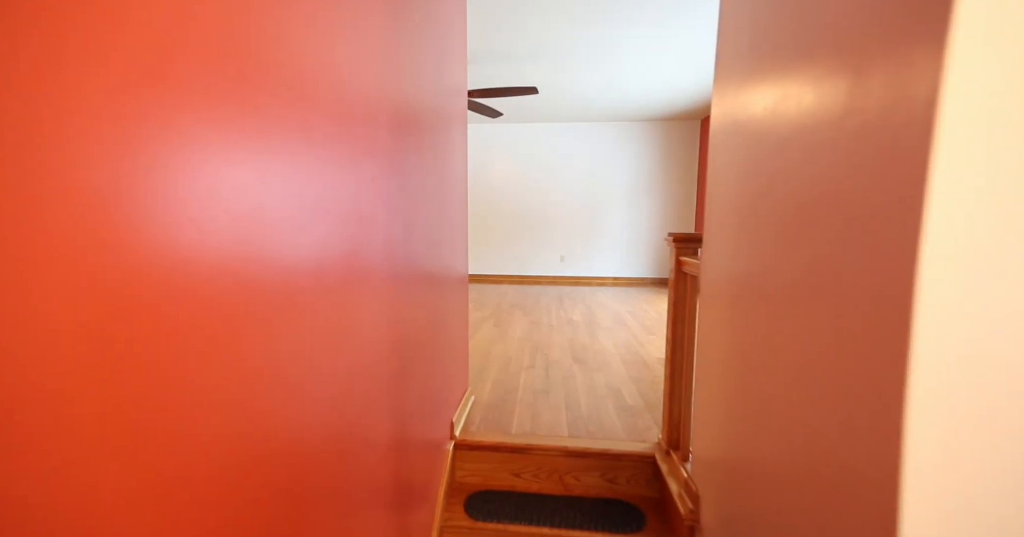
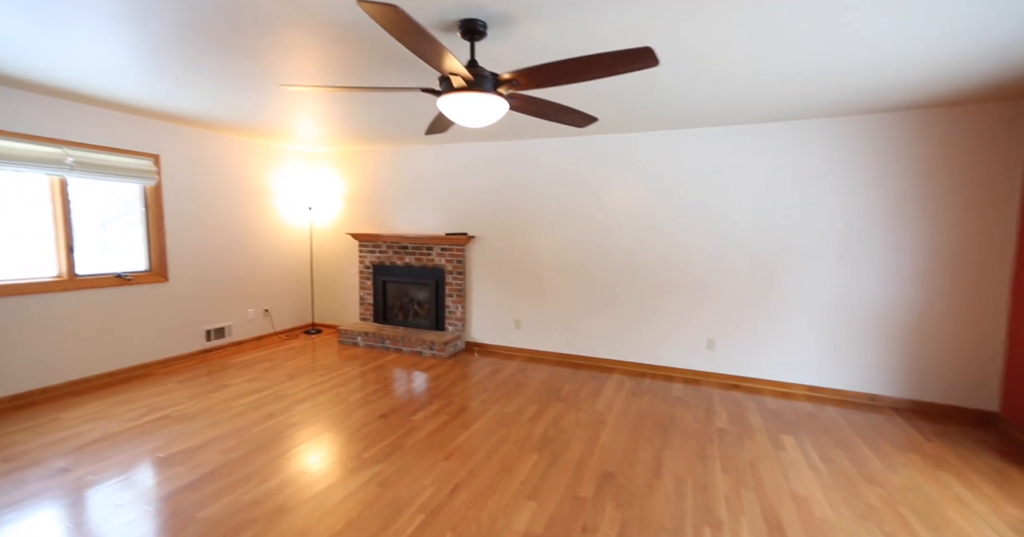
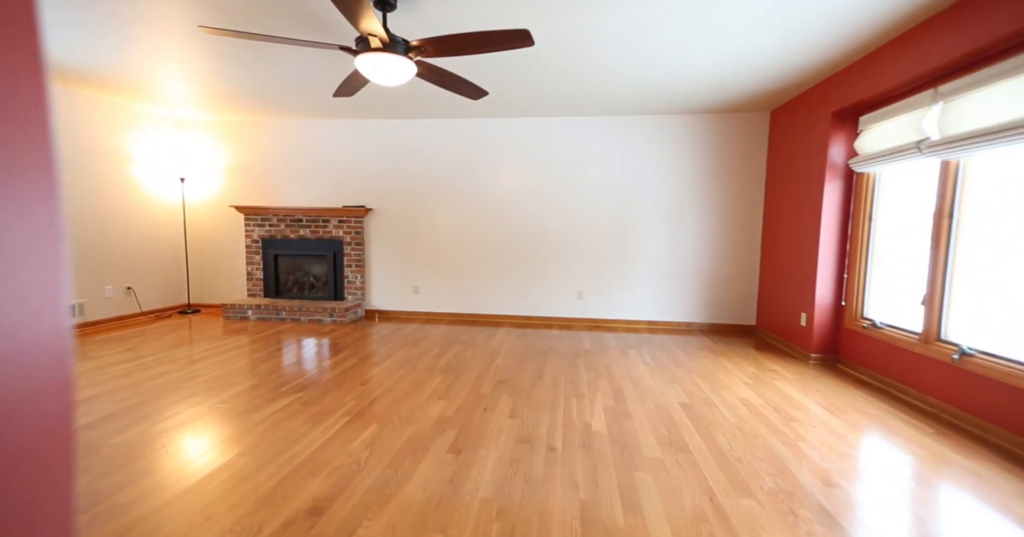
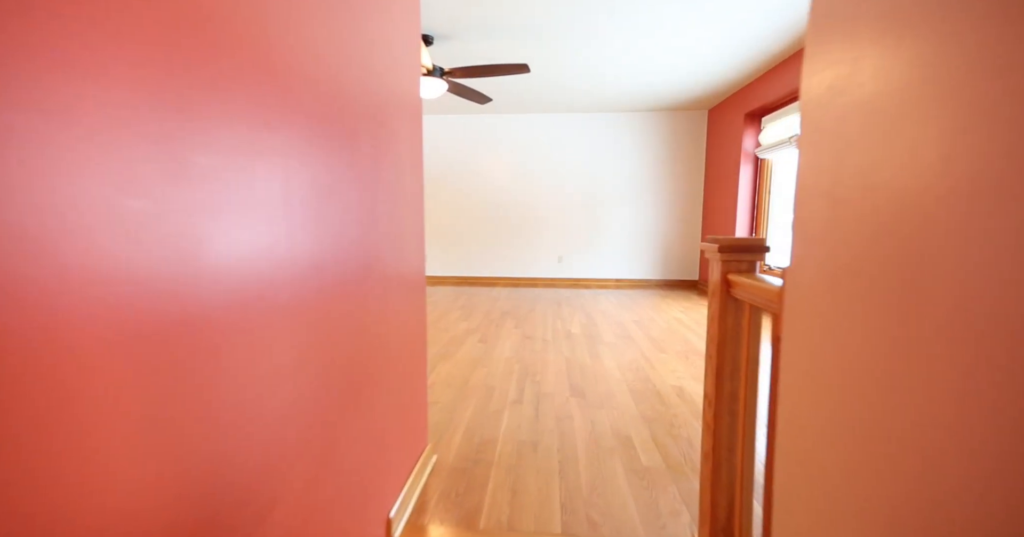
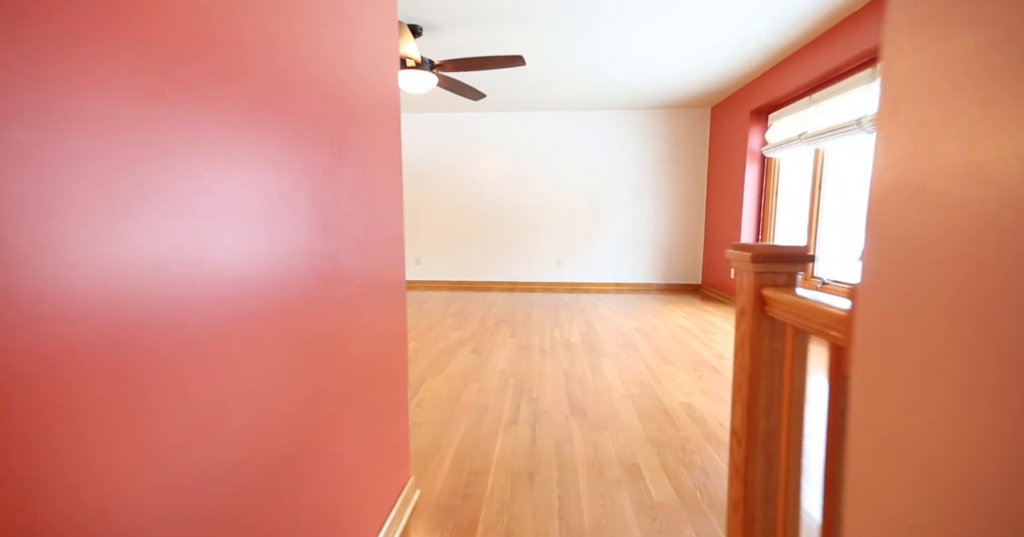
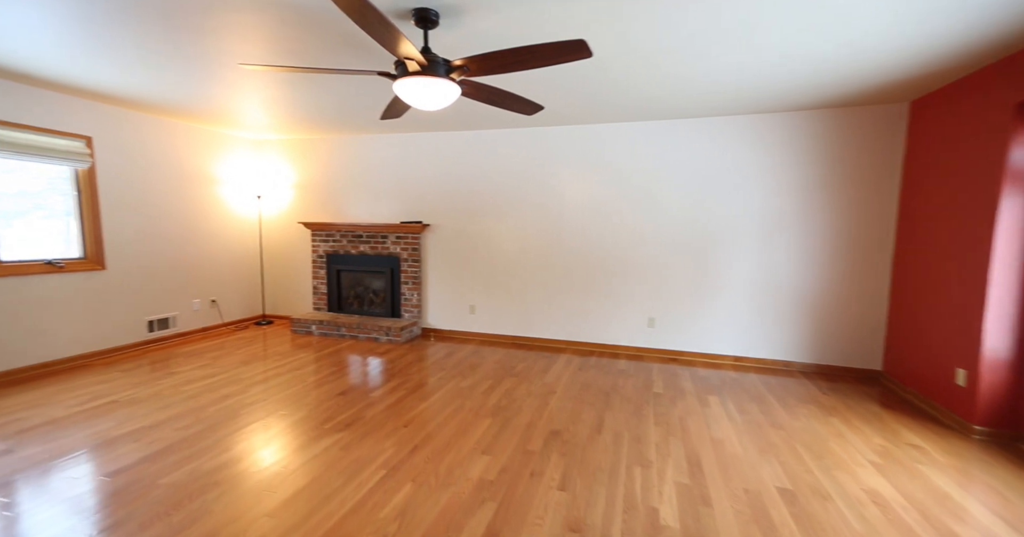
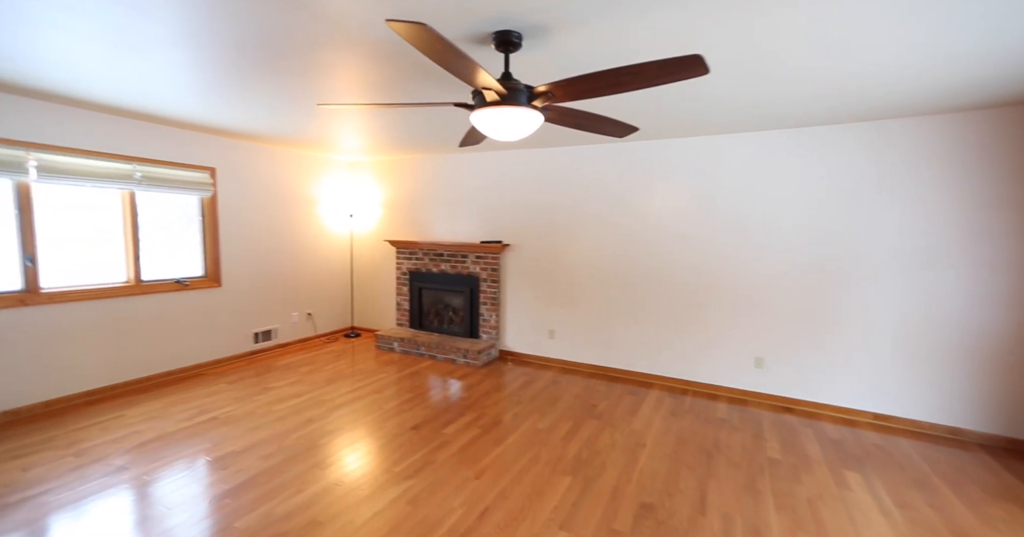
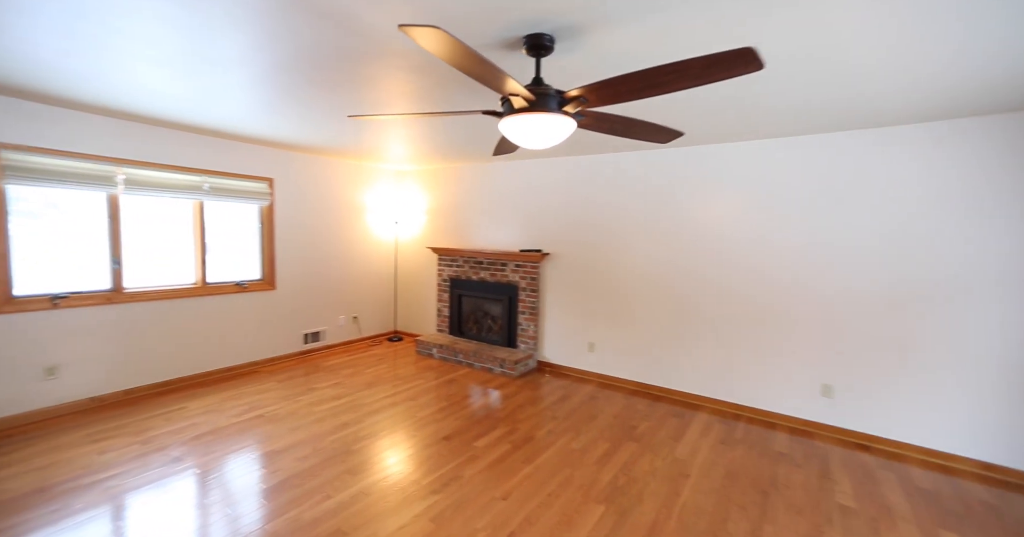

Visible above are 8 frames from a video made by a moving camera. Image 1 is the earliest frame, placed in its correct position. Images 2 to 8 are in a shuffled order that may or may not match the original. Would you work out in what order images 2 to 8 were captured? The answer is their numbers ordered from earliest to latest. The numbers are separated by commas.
4, 5, 3, 6, 2, 7, 8
